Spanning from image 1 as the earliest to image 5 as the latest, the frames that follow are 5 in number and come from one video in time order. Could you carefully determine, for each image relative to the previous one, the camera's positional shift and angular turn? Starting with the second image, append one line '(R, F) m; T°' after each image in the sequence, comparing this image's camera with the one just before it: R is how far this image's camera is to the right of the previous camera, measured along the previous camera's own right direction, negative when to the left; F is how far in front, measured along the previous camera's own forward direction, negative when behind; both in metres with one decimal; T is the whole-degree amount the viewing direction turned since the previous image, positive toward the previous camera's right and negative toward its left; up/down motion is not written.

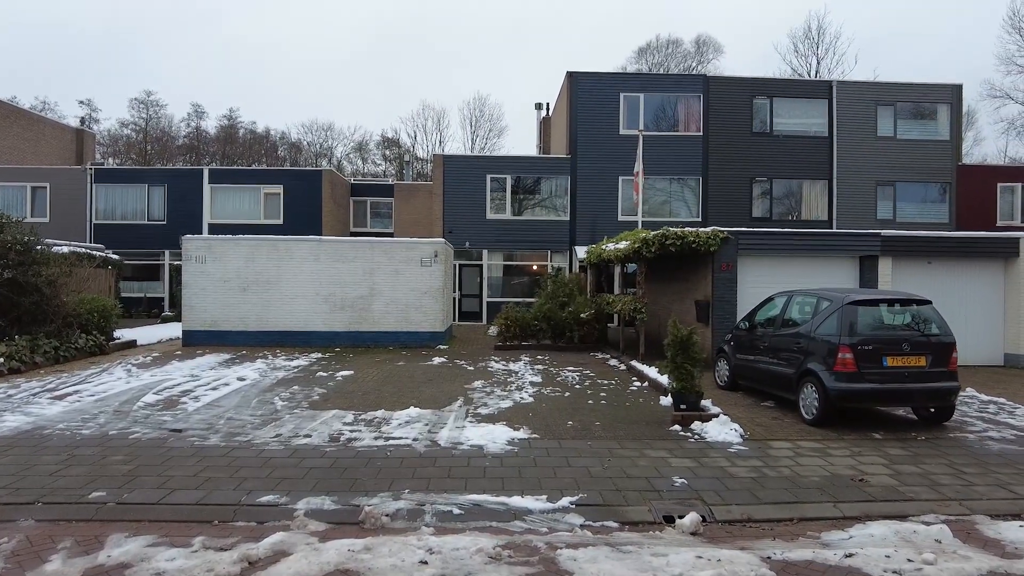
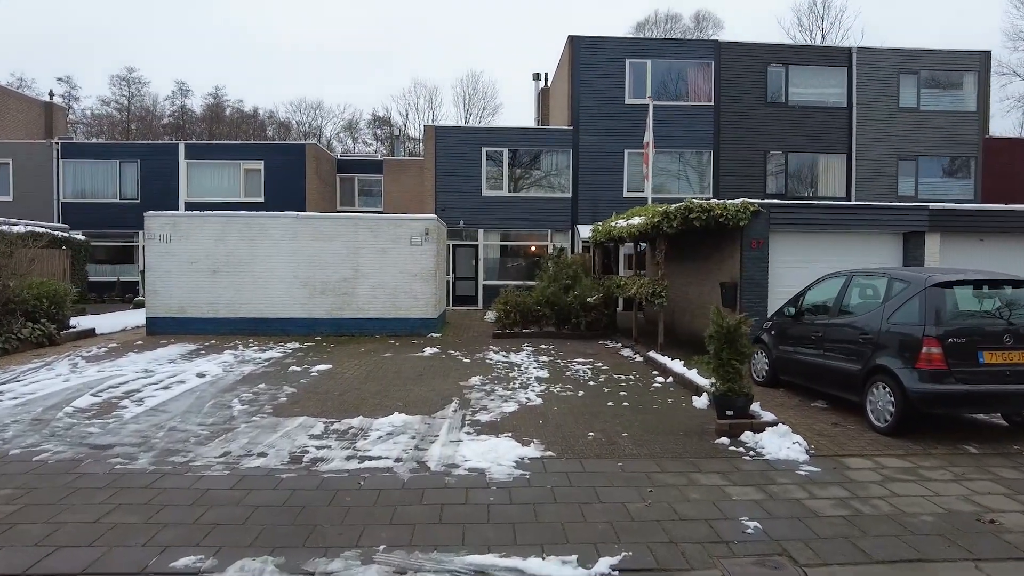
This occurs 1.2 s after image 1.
(-0.1, +1.5) m; +1°
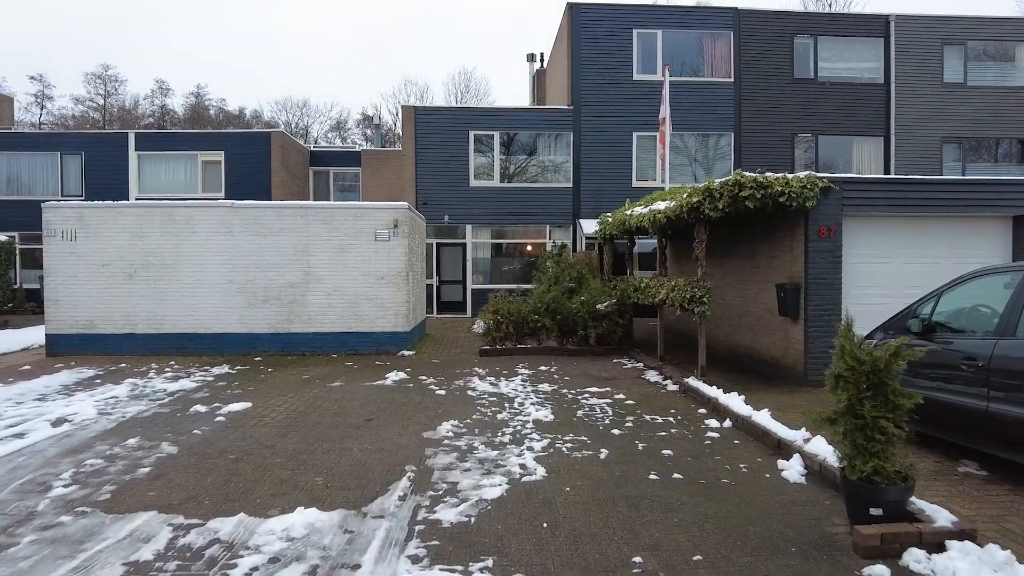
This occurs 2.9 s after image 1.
(+0.1, +2.7) m; 0°
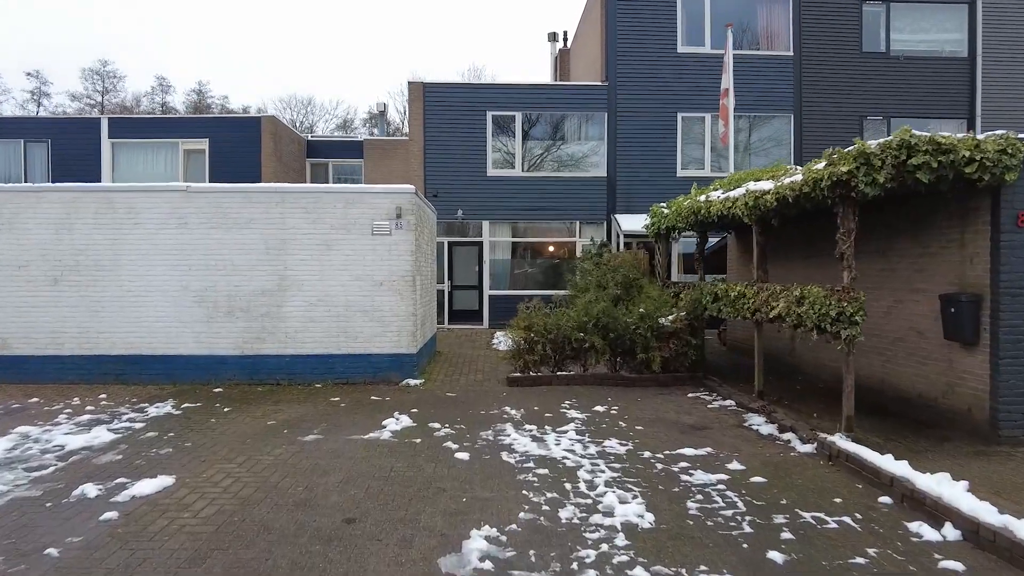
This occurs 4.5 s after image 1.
(-0.4, +2.6) m; -1°
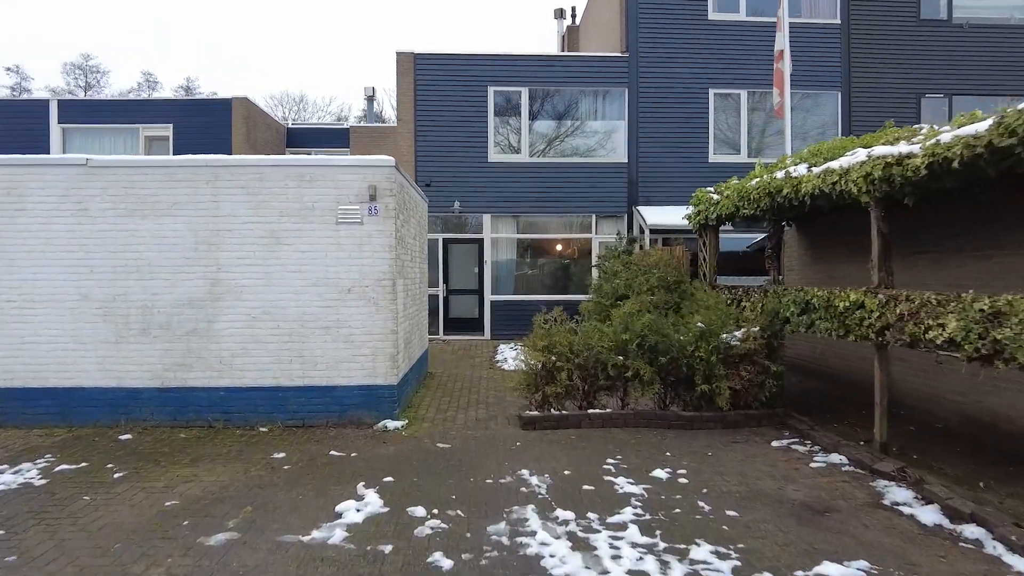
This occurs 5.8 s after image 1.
(-0.2, +2.2) m; 0°
